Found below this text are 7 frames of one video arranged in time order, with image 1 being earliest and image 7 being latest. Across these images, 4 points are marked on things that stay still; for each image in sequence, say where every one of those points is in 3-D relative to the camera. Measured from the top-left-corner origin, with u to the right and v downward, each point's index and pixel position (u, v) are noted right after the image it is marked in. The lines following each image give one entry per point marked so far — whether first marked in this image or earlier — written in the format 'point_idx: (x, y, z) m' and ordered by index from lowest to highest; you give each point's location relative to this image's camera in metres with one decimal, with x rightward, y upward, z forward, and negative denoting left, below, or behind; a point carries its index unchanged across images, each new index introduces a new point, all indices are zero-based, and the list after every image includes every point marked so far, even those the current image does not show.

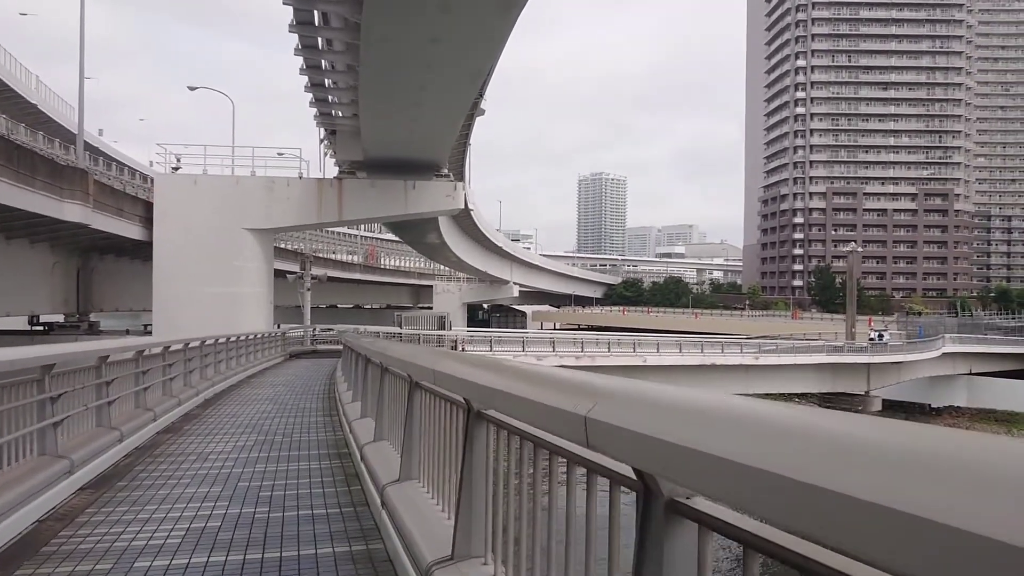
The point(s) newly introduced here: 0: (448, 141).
0: (-1.5, +3.6, +17.3) m
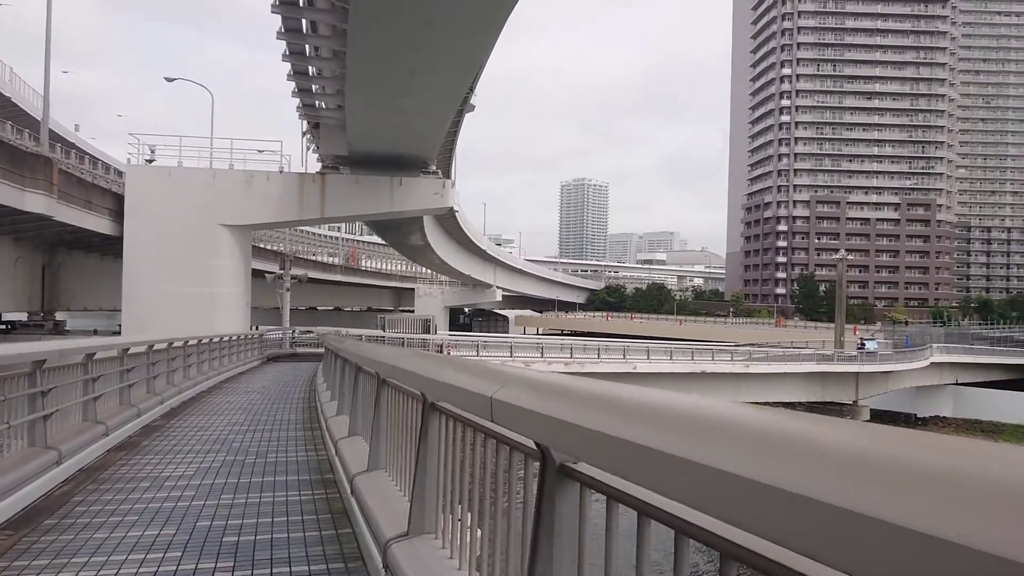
0: (-1.7, +3.5, +16.6) m
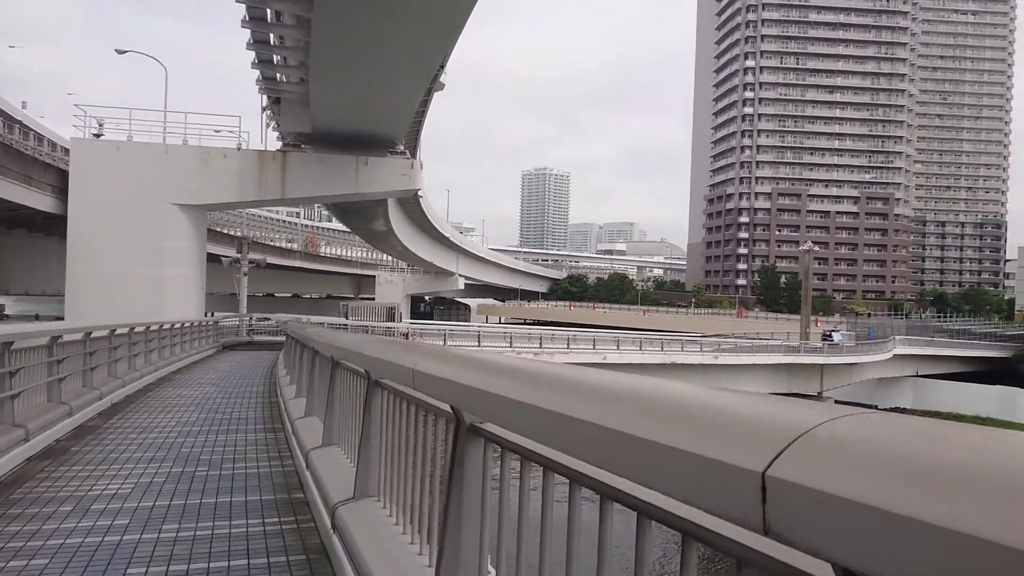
0: (-2.3, +3.8, +15.9) m
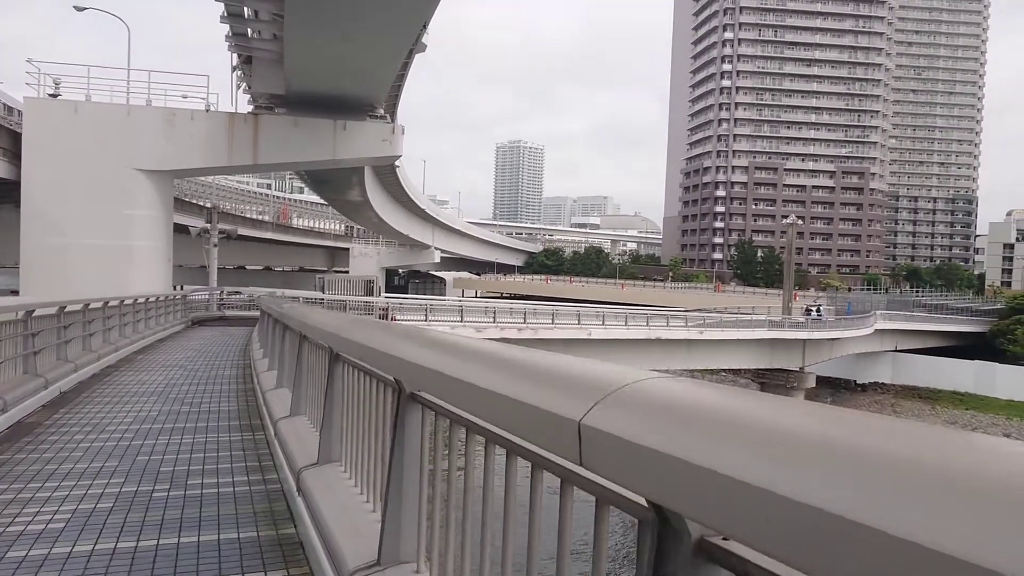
0: (-2.6, +4.4, +14.9) m
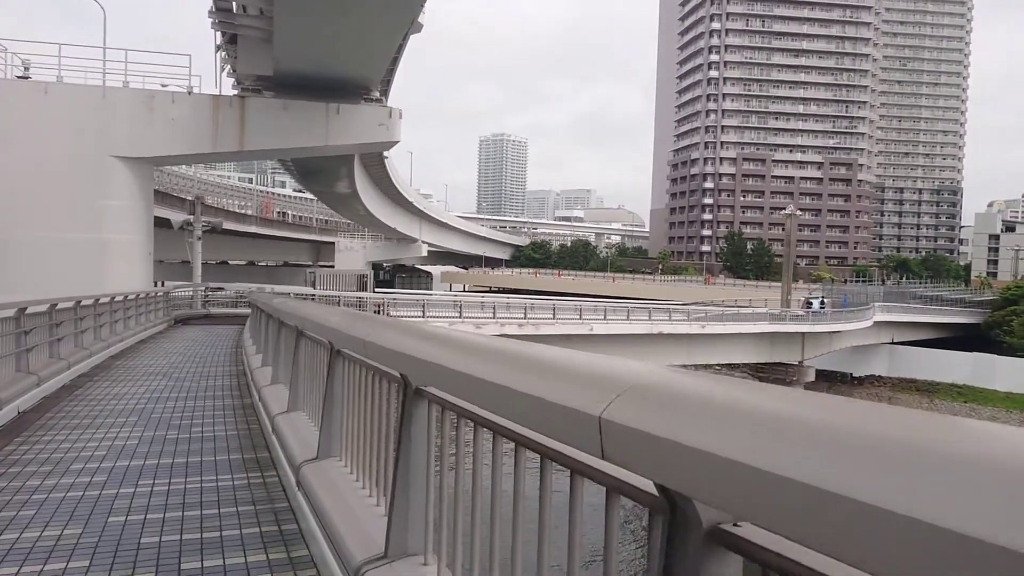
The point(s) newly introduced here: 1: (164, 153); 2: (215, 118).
0: (-2.5, +4.5, +14.0) m
1: (-8.7, +3.3, +18.1) m
2: (-7.5, +4.2, +18.3) m
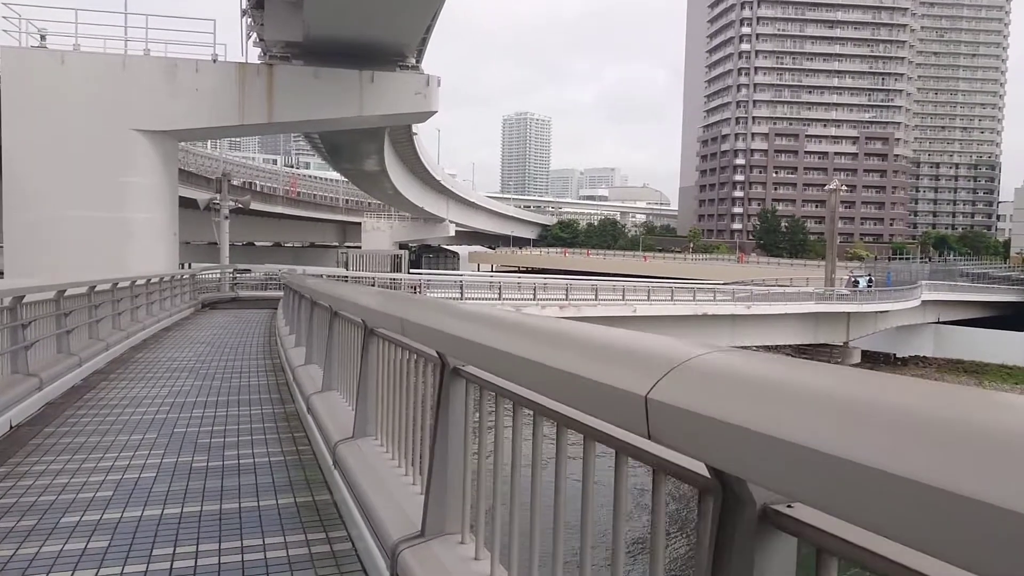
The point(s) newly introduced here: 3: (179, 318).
0: (-1.7, +4.8, +13.1) m
1: (-7.7, +3.7, +17.4) m
2: (-6.6, +4.6, +17.5) m
3: (-8.0, -0.6, +17.7) m
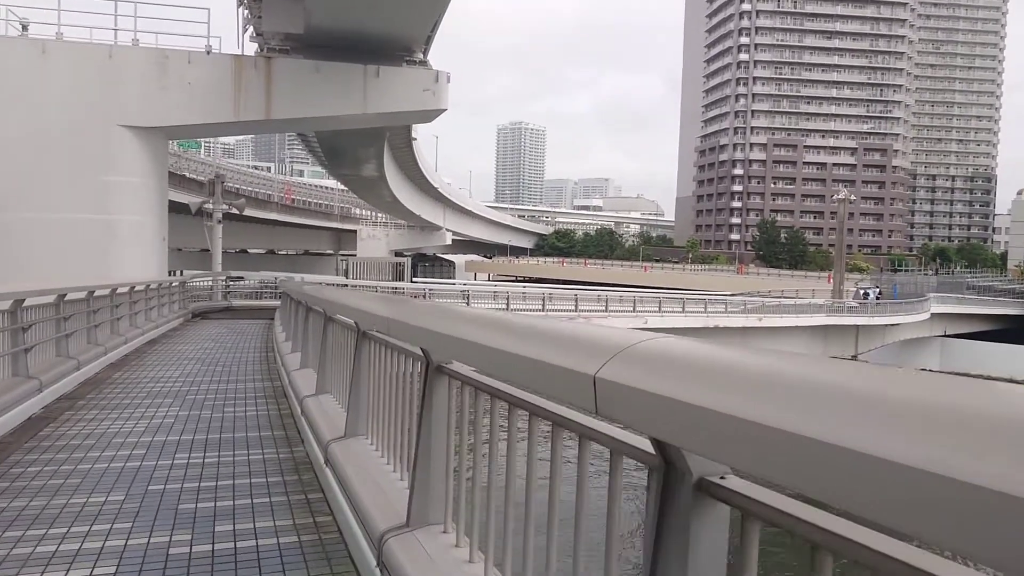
0: (-1.5, +4.7, +12.3) m
1: (-7.6, +3.5, +16.6) m
2: (-6.4, +4.5, +16.7) m
3: (-7.9, -0.8, +16.8) m
